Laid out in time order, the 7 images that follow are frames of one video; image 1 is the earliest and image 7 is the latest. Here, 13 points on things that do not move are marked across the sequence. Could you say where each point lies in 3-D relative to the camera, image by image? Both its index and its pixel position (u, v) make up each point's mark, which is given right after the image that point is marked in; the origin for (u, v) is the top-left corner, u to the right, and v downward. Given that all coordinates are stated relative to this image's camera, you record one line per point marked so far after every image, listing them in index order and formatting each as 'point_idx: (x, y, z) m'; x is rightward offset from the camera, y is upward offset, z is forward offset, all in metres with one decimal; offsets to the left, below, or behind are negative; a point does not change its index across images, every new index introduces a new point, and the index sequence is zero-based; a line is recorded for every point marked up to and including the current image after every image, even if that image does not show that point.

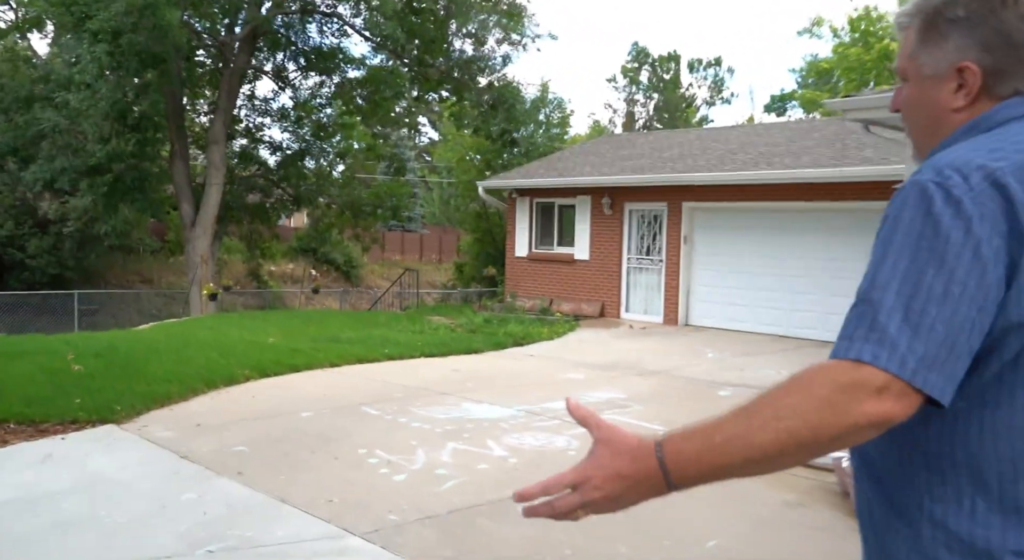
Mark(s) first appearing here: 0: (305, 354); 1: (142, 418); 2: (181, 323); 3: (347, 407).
0: (-2.4, -0.8, +10.4) m
1: (-2.8, -1.0, +6.9) m
2: (-5.3, -0.7, +14.8) m
3: (-1.3, -1.0, +7.4) m
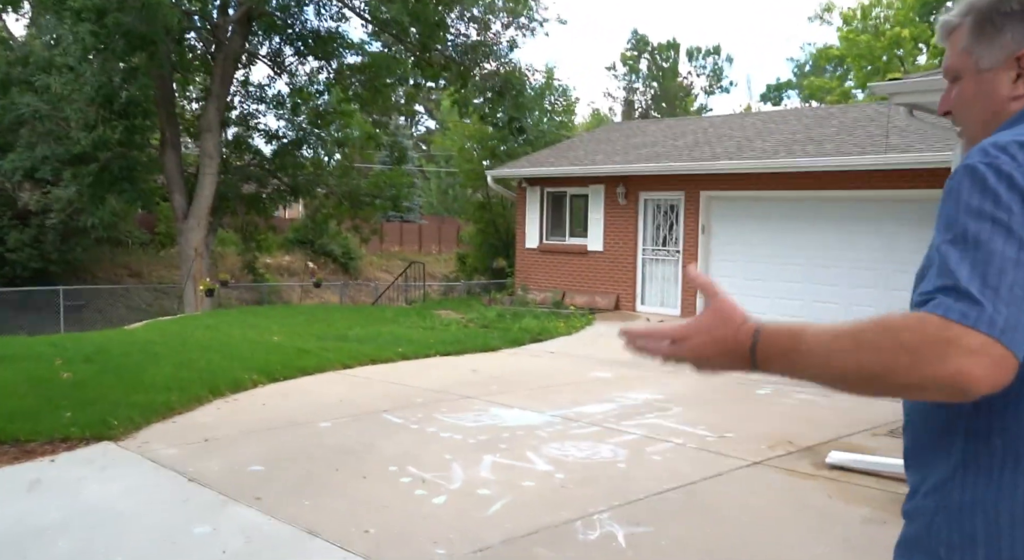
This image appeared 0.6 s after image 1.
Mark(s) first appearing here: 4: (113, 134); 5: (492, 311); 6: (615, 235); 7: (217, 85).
0: (-2.1, -0.8, +9.8) m
1: (-2.5, -1.0, +6.3) m
2: (-5.1, -0.6, +14.2) m
3: (-1.1, -1.0, +6.9) m
4: (-7.9, +2.9, +18.4) m
5: (-0.3, -0.5, +15.3) m
6: (+1.8, +0.8, +16.0) m
7: (-5.9, +3.9, +18.7) m
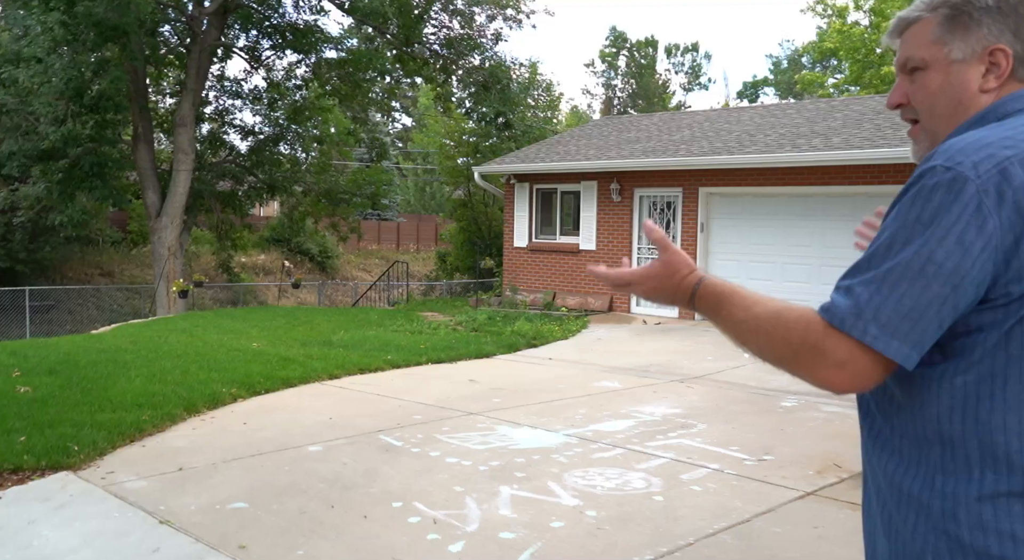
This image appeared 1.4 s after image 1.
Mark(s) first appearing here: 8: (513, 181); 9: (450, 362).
0: (-2.1, -0.8, +9.1) m
1: (-2.4, -1.1, +5.5) m
2: (-5.2, -0.7, +13.4) m
3: (-1.0, -1.0, +6.2) m
4: (-8.2, +2.9, +17.5) m
5: (-0.5, -0.5, +14.6) m
6: (+1.6, +0.8, +15.3) m
7: (-6.2, +3.8, +17.8) m
8: (0.0, +1.8, +16.8) m
9: (-0.7, -0.9, +10.2) m
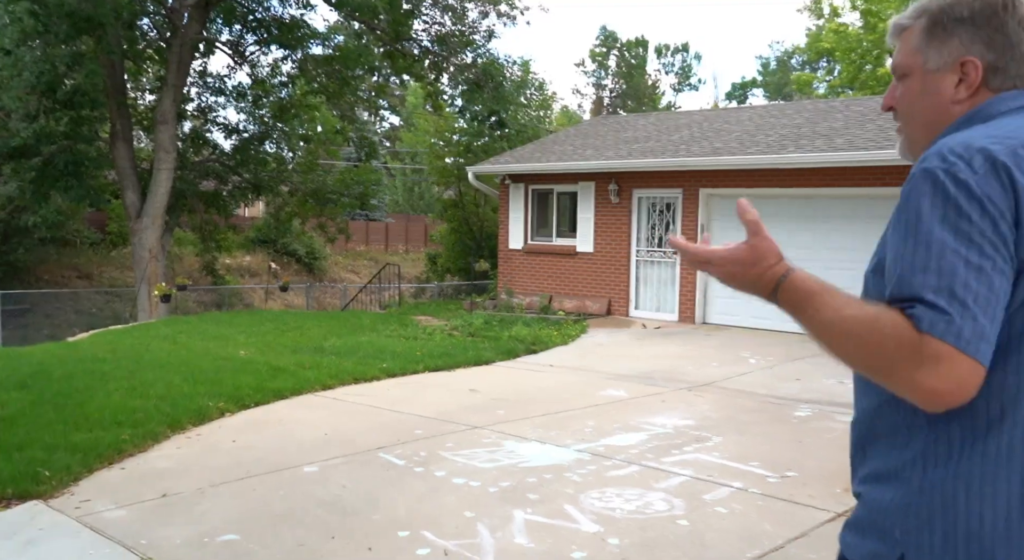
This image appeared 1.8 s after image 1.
0: (-2.1, -0.9, +8.7) m
1: (-2.4, -1.1, +5.2) m
2: (-5.3, -0.7, +13.0) m
3: (-0.9, -1.1, +5.8) m
4: (-8.3, +2.8, +17.0) m
5: (-0.5, -0.6, +14.2) m
6: (+1.5, +0.7, +15.0) m
7: (-6.3, +3.8, +17.4) m
8: (-0.1, +1.7, +16.5) m
9: (-0.7, -0.9, +9.9) m
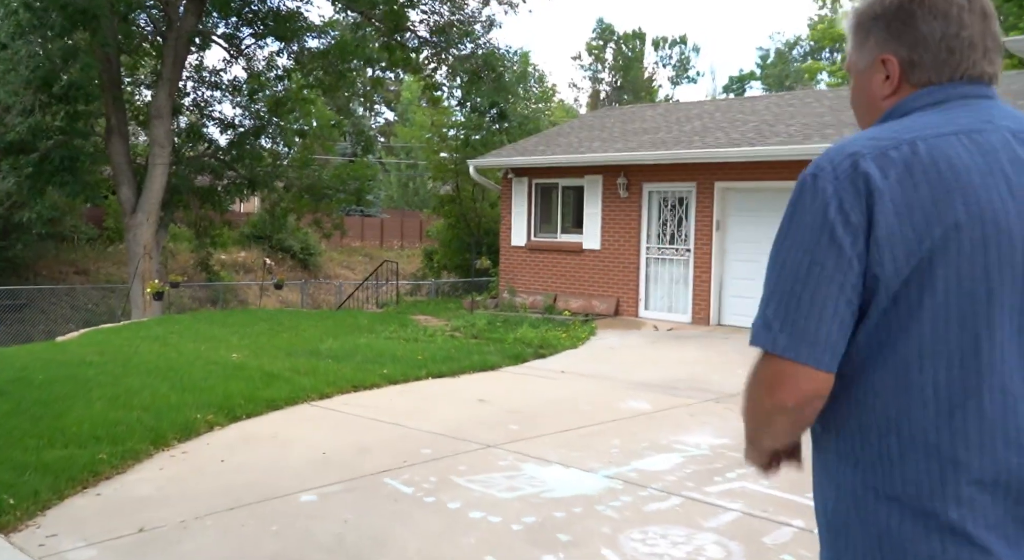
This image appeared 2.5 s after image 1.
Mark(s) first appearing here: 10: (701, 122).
0: (-2.0, -0.9, +8.0) m
1: (-2.2, -1.2, +4.5) m
2: (-5.2, -0.7, +12.3) m
3: (-0.8, -1.1, +5.1) m
4: (-8.2, +2.9, +16.3) m
5: (-0.5, -0.6, +13.5) m
6: (+1.6, +0.8, +14.3) m
7: (-6.2, +3.8, +16.6) m
8: (0.0, +1.8, +15.8) m
9: (-0.6, -0.9, +9.2) m
10: (+3.0, +2.5, +14.7) m
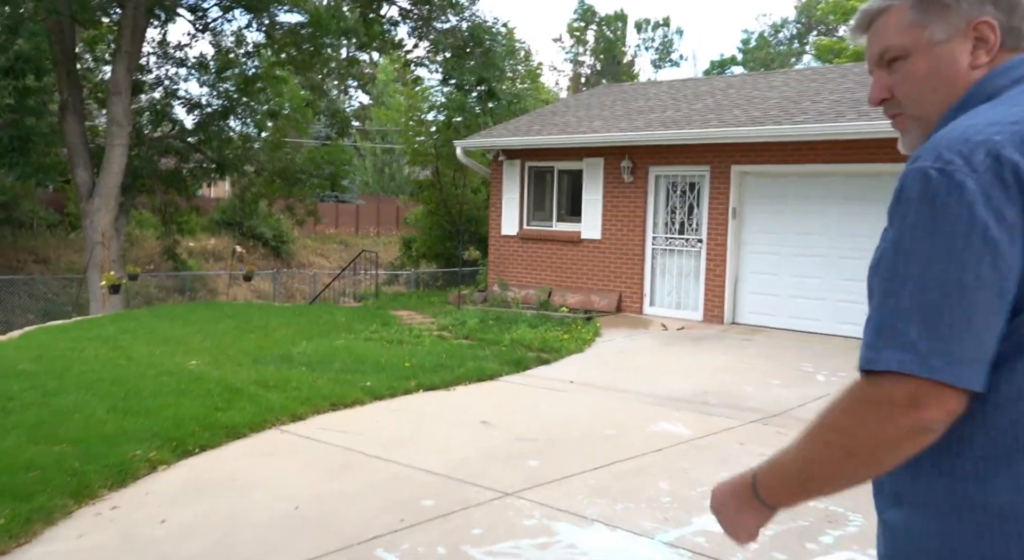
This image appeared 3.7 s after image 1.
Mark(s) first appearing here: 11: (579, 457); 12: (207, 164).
0: (-2.0, -0.9, +6.7) m
1: (-2.1, -1.2, +3.2) m
2: (-5.3, -0.6, +10.9) m
3: (-0.7, -1.1, +3.9) m
4: (-8.4, +3.0, +14.7) m
5: (-0.6, -0.5, +12.3) m
6: (+1.5, +0.9, +13.1) m
7: (-6.4, +4.0, +15.1) m
8: (-0.2, +1.9, +14.5) m
9: (-0.6, -0.9, +7.9) m
10: (+2.9, +2.6, +13.5) m
11: (+0.4, -1.1, +5.6) m
12: (-6.0, +2.3, +18.0) m
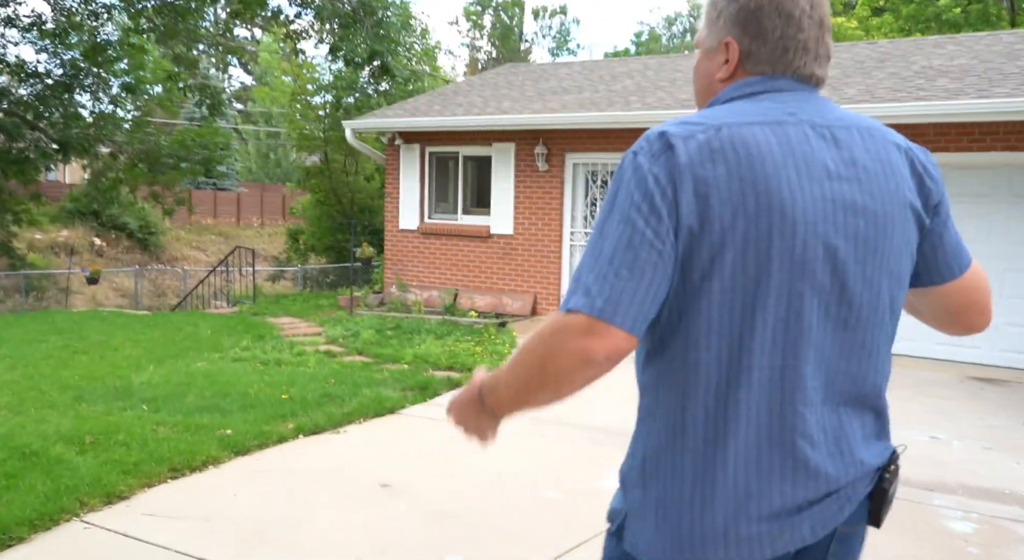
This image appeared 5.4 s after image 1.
0: (-2.4, -1.0, +4.8) m
1: (-2.1, -1.3, +1.3) m
2: (-6.2, -0.7, +8.6) m
3: (-0.8, -1.3, +2.2) m
4: (-9.8, +2.9, +12.1) m
5: (-1.7, -0.5, +10.5) m
6: (+0.2, +0.9, +11.6) m
7: (-7.8, +3.9, +12.7) m
8: (-1.6, +1.9, +12.7) m
9: (-1.2, -1.0, +6.2) m
10: (+1.6, +2.6, +12.1) m
11: (0.0, -1.1, +4.1) m
12: (-7.8, +2.3, +15.6) m
